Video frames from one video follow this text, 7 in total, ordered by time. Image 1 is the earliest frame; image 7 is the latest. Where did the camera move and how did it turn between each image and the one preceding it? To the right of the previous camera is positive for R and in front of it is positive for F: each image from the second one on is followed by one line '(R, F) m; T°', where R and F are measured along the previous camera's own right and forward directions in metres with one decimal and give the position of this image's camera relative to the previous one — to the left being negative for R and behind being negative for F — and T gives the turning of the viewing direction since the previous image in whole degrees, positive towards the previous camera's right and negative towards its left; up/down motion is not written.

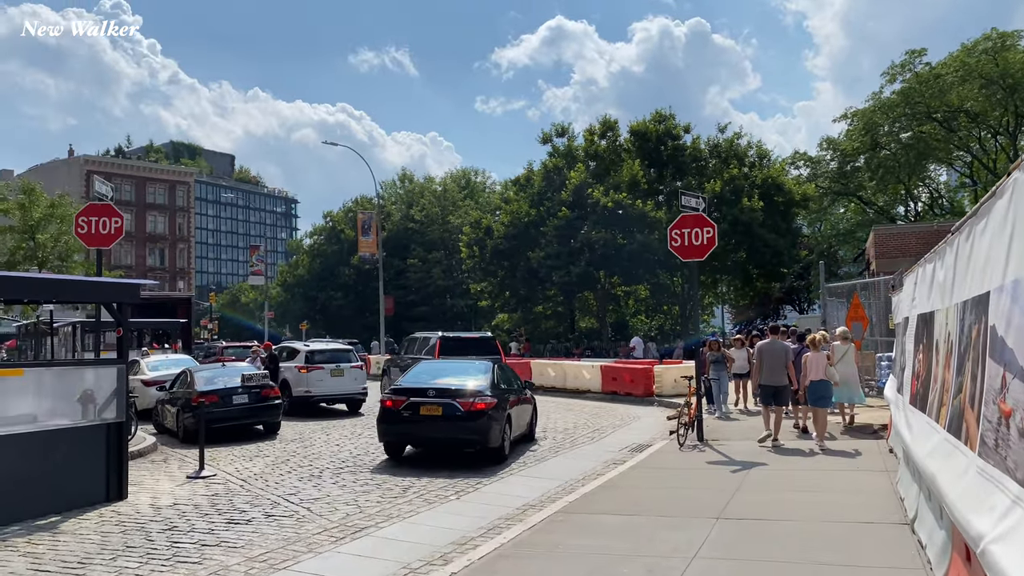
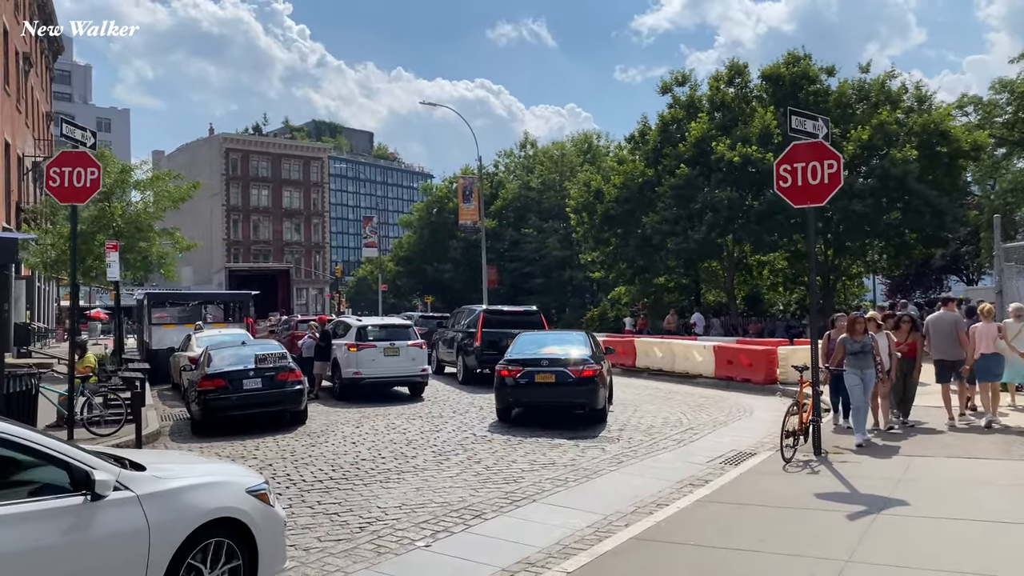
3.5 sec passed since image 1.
(+1.1, +3.0) m; -10°
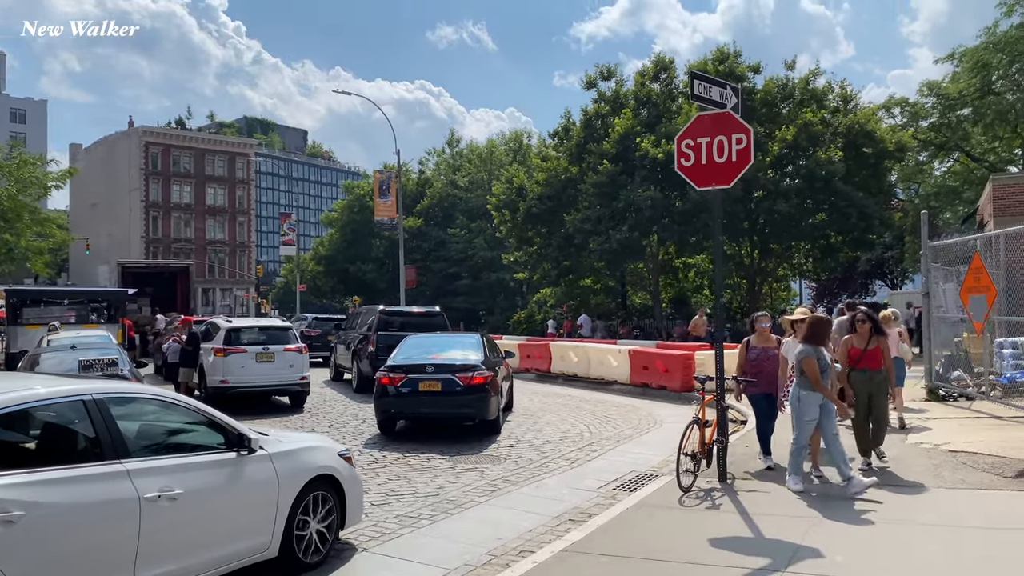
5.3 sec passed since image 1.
(+0.8, +1.5) m; +4°
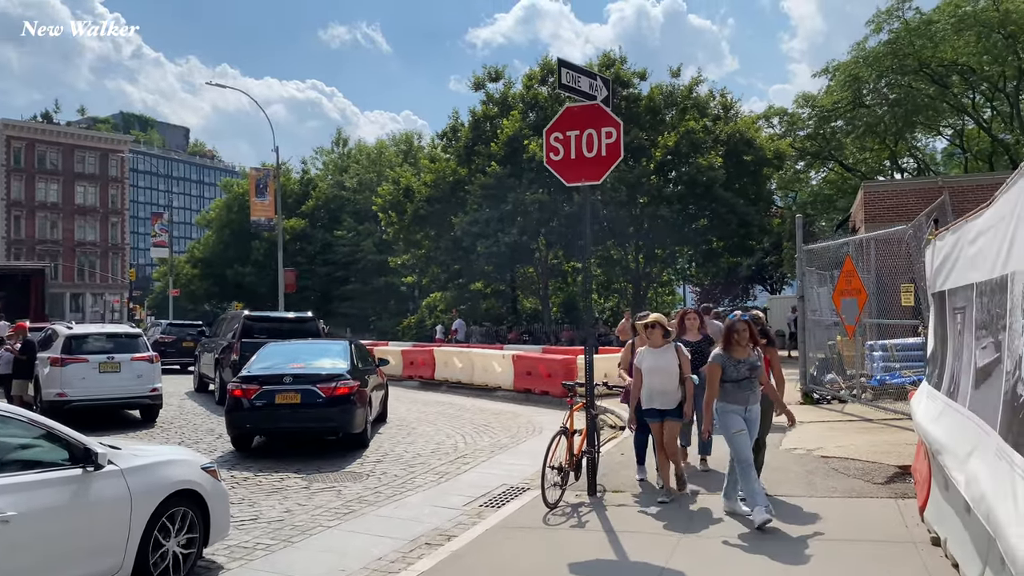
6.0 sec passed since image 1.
(+0.4, +0.6) m; +7°
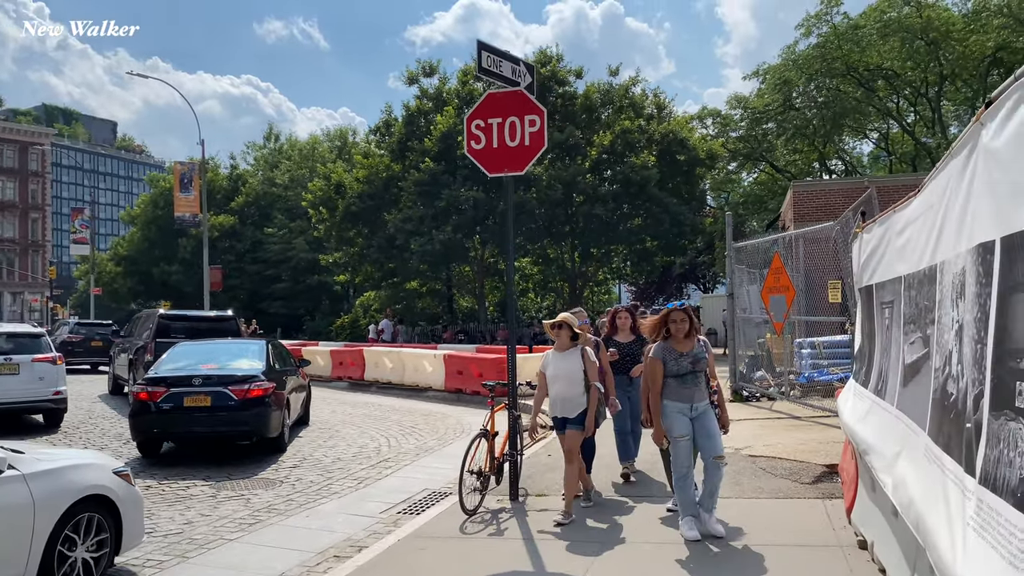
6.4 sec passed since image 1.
(+0.2, +0.4) m; +4°
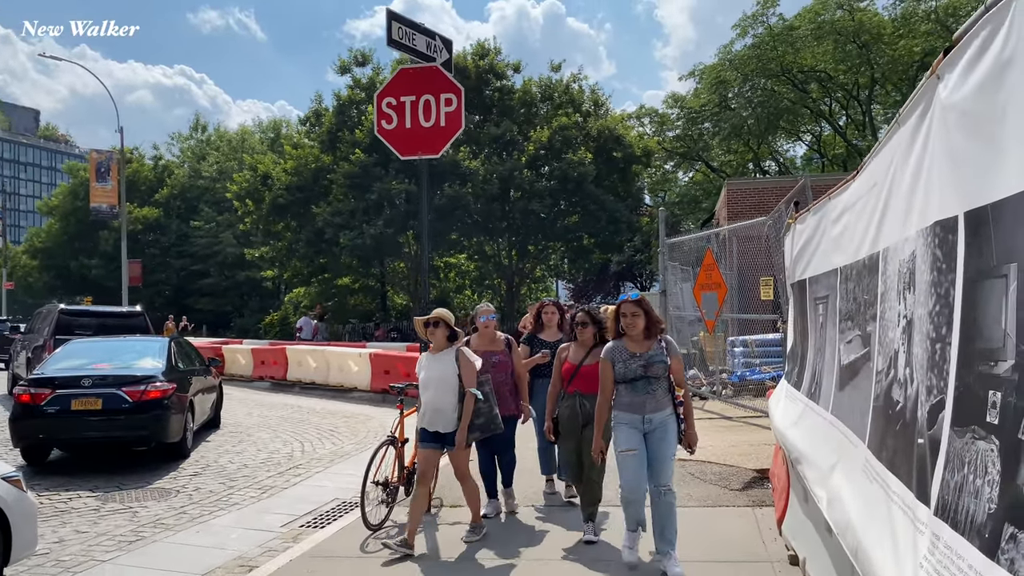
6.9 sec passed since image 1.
(+0.2, +0.5) m; +4°
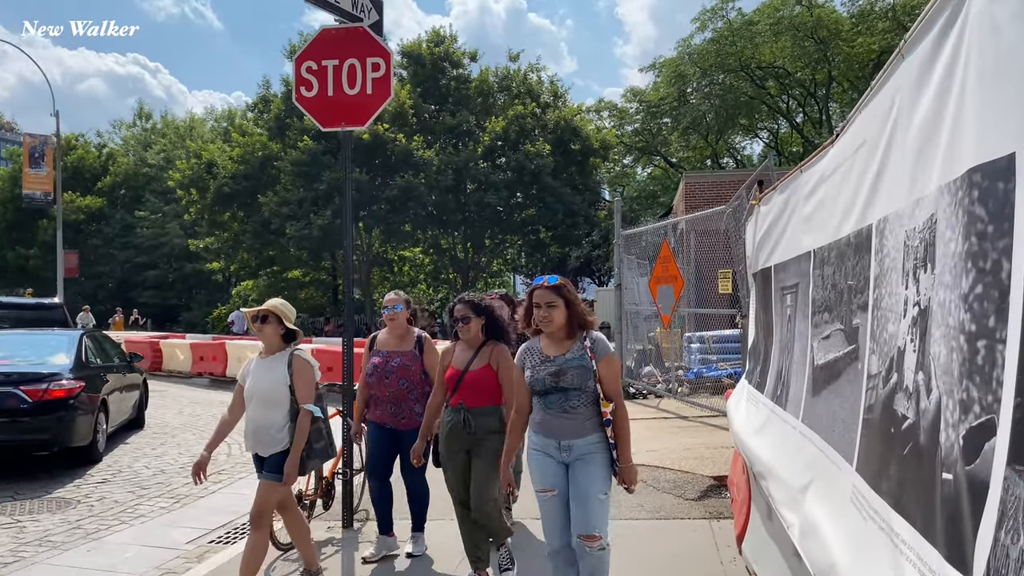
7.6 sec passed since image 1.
(+0.2, +0.6) m; +3°
